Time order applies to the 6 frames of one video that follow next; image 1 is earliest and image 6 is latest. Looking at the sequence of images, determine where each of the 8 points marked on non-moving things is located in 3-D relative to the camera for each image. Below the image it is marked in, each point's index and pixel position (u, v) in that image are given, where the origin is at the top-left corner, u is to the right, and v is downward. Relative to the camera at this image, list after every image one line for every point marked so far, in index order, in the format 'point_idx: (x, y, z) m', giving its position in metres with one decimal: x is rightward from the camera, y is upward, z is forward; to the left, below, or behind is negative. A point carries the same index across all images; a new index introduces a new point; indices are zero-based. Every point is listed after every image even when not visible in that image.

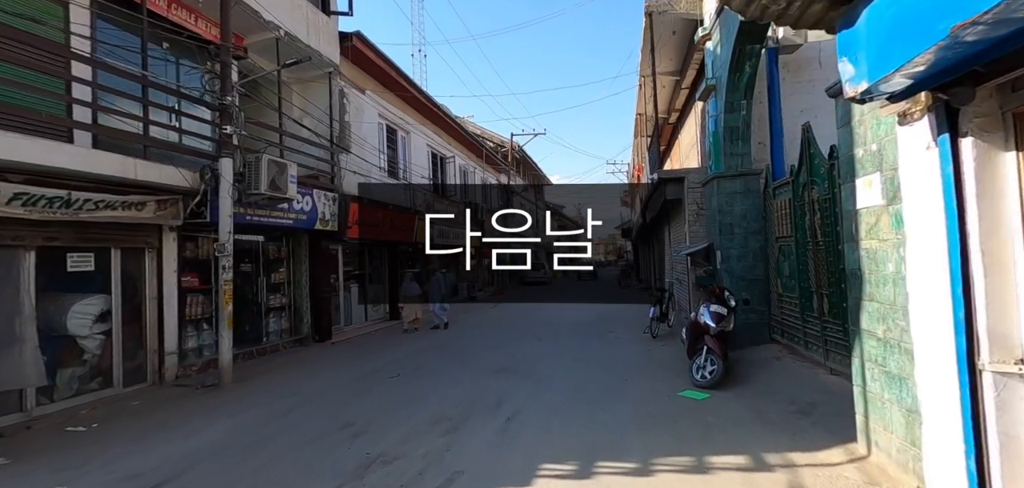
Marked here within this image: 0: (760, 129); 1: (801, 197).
0: (+4.0, +1.9, +8.0) m
1: (+3.5, +0.6, +5.9) m
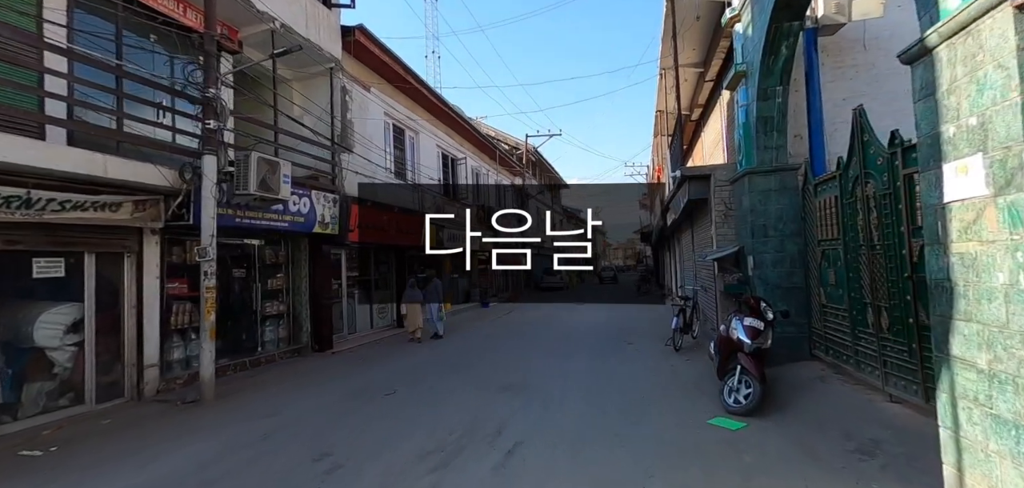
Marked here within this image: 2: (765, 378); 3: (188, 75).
0: (+4.1, +1.8, +7.1) m
1: (+3.5, +0.5, +5.1) m
2: (+2.6, -1.4, +5.0) m
3: (-4.4, +2.3, +6.6) m
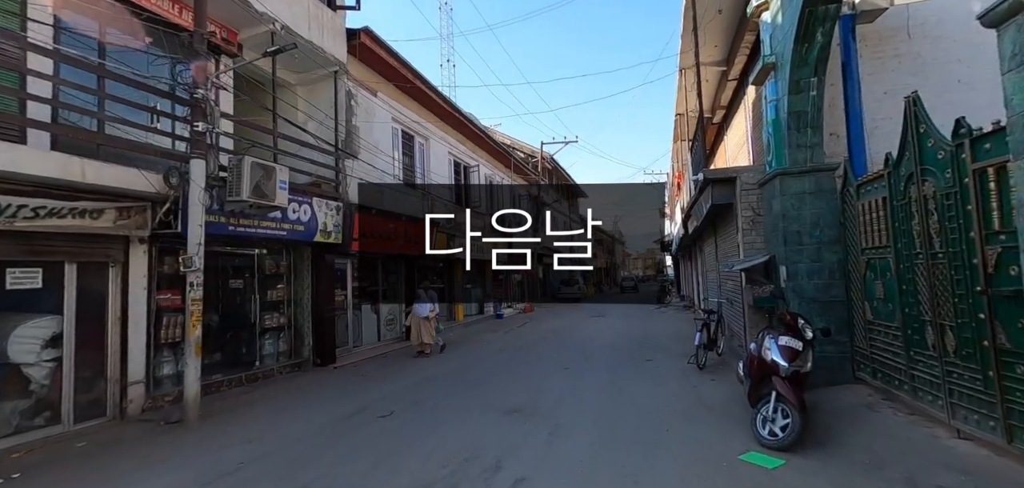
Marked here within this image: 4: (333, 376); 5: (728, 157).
0: (+4.2, +1.7, +6.5) m
1: (+3.5, +0.5, +4.5) m
2: (+2.6, -1.4, +4.3) m
3: (-4.3, +2.1, +6.3) m
4: (-3.1, -2.3, +8.6) m
5: (+5.1, +2.1, +11.6) m
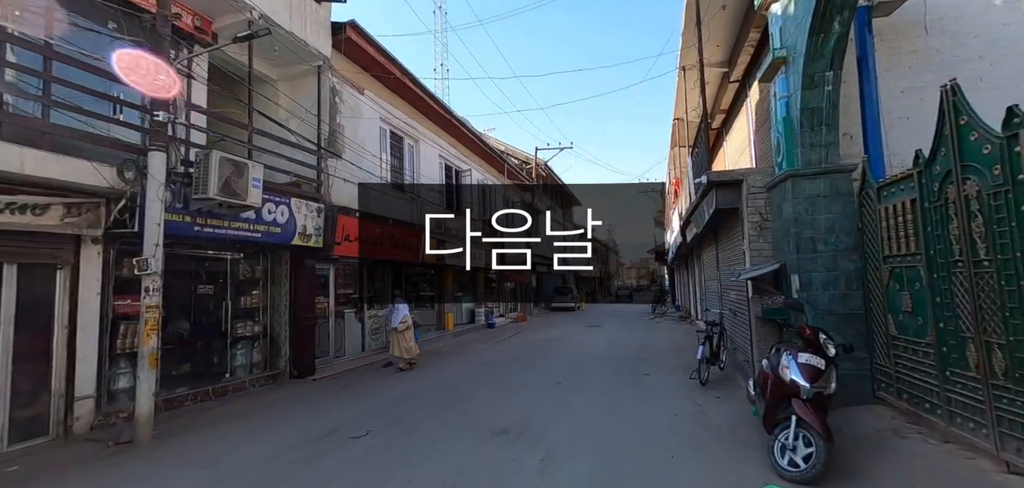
0: (+4.1, +1.6, +6.1) m
1: (+3.5, +0.4, +4.0) m
2: (+2.5, -1.5, +3.8) m
3: (-4.4, +2.1, +5.8) m
4: (-3.3, -2.4, +8.1) m
5: (+4.9, +1.9, +11.2) m
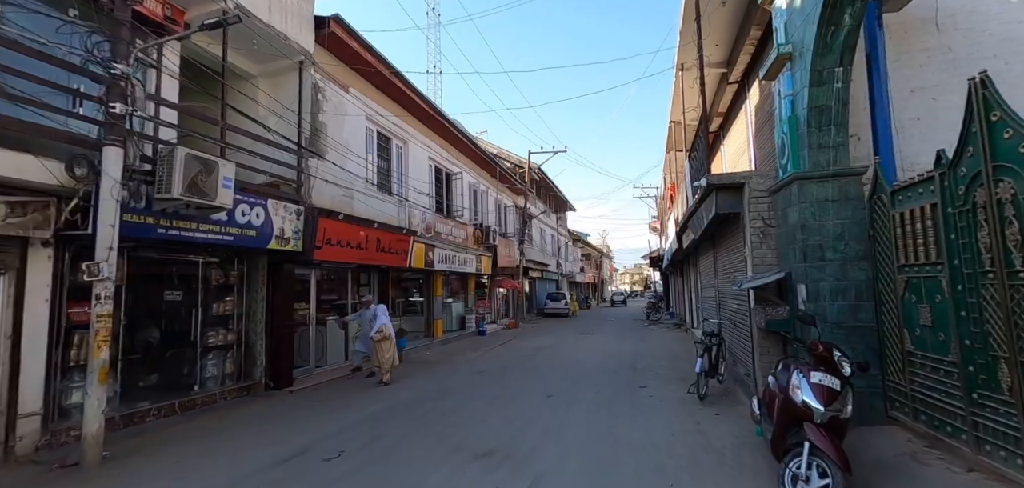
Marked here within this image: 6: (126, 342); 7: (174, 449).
0: (+4.0, +1.5, +5.7) m
1: (+3.3, +0.3, +3.6) m
2: (+2.4, -1.5, +3.4) m
3: (-4.5, +2.1, +5.3) m
4: (-3.5, -2.4, +7.6) m
5: (+4.7, +1.7, +10.9) m
6: (-5.2, -1.3, +6.7) m
7: (-3.7, -2.3, +5.4) m
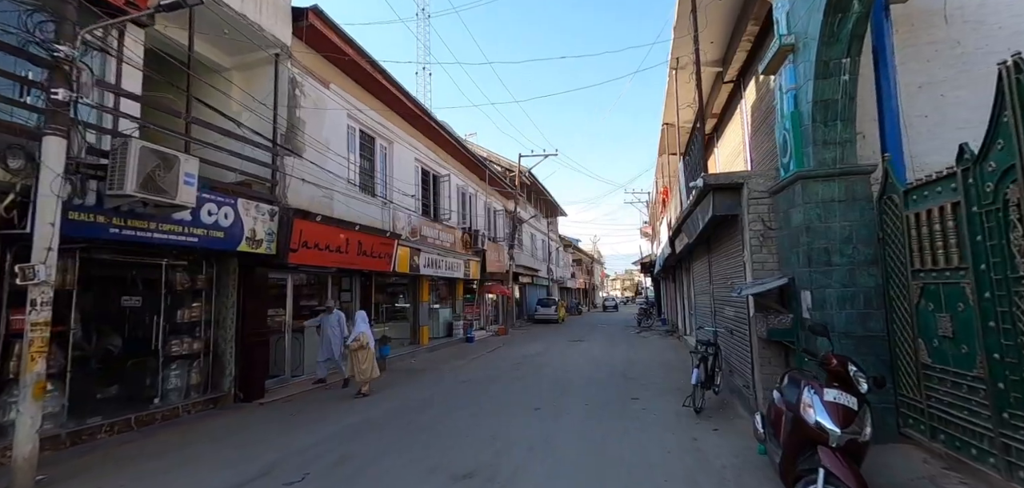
0: (+3.8, +1.5, +5.4) m
1: (+3.2, +0.3, +3.3) m
2: (+2.2, -1.5, +3.0) m
3: (-4.7, +2.1, +4.9) m
4: (-3.7, -2.5, +7.1) m
5: (+4.5, +1.6, +10.5) m
6: (-5.4, -1.3, +6.2) m
7: (-3.9, -2.3, +4.9) m
